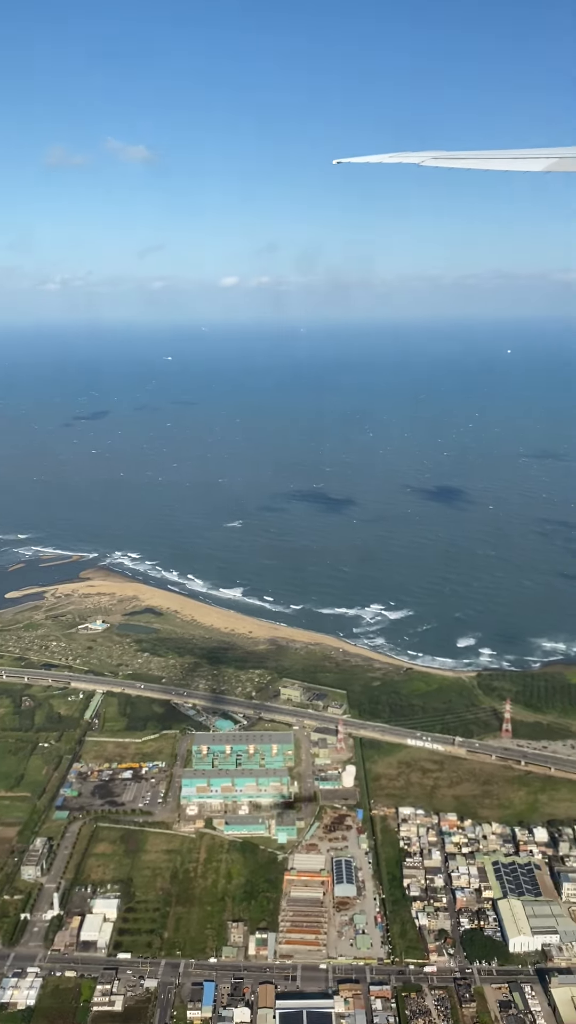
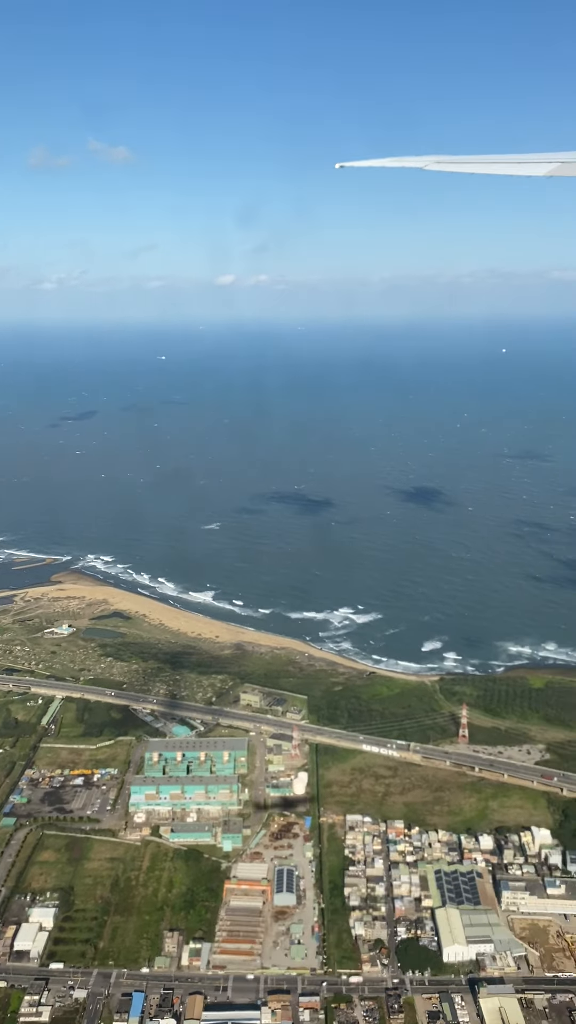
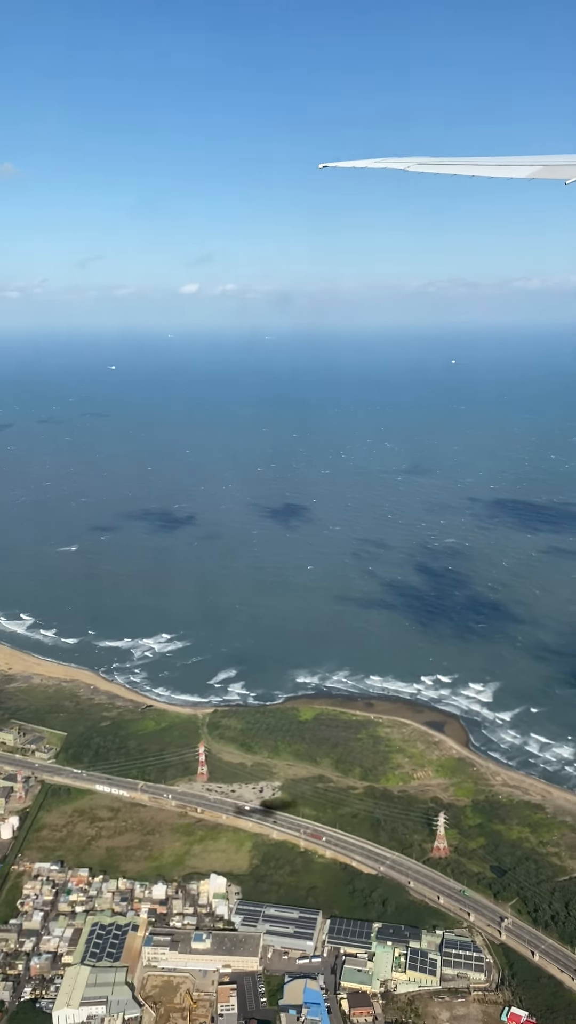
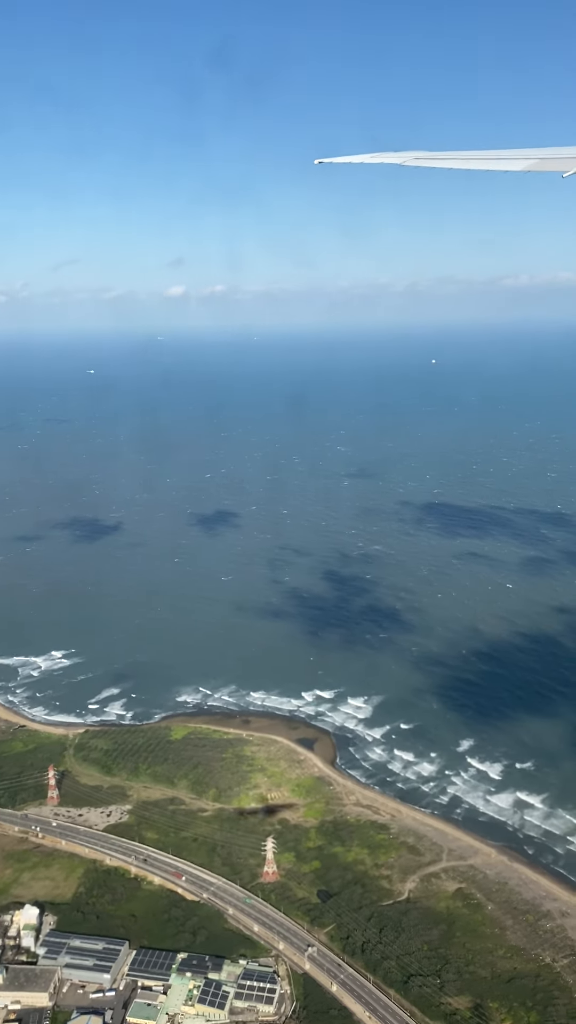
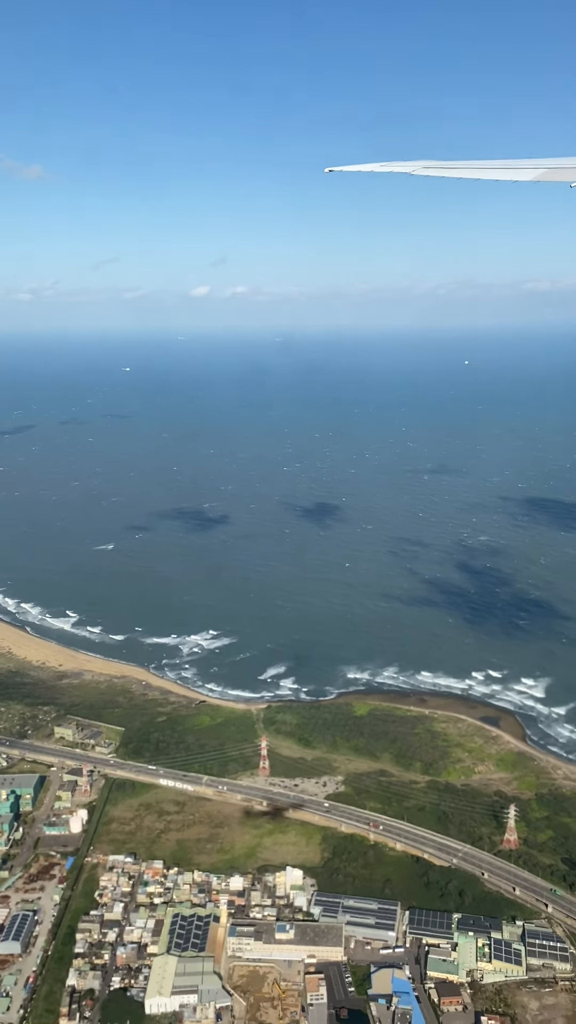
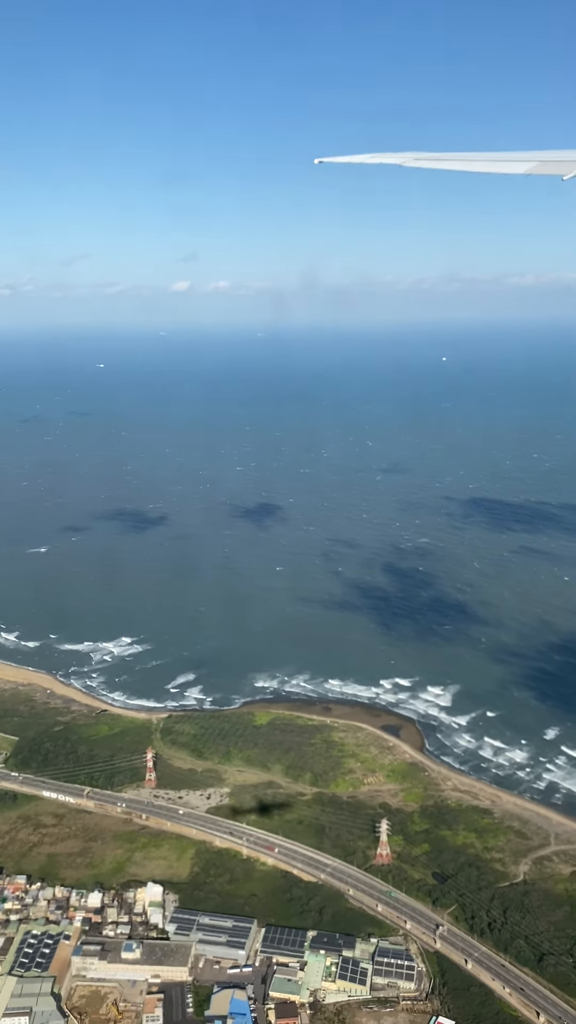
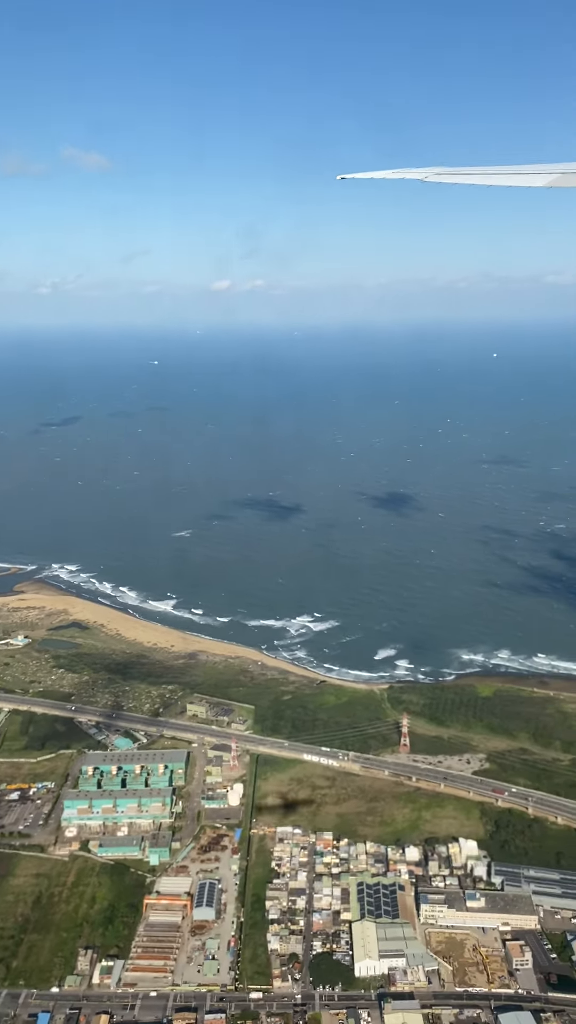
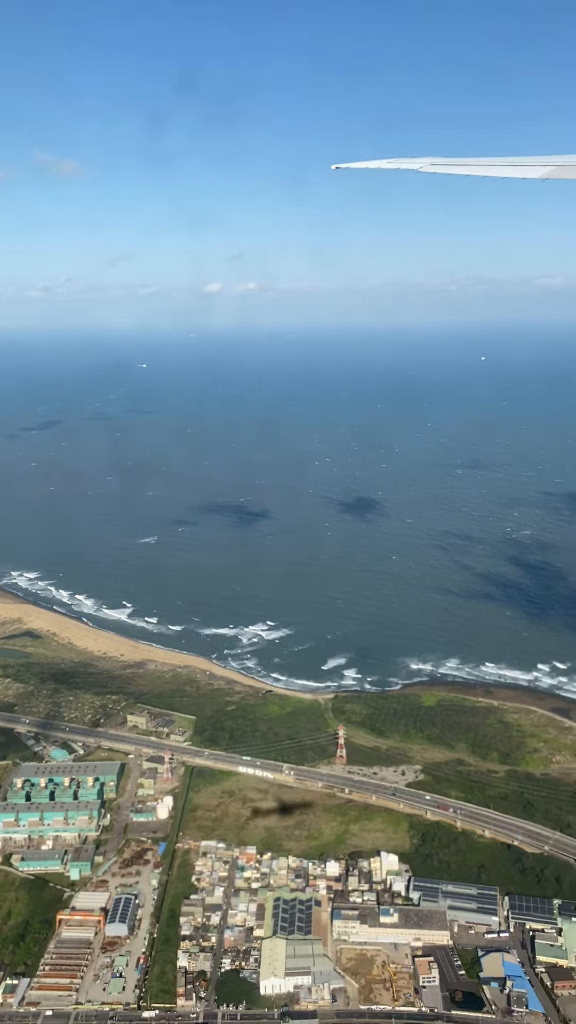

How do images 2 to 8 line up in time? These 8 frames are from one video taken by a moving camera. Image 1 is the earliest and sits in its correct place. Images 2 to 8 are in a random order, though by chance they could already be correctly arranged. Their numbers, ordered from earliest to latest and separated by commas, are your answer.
2, 7, 8, 5, 3, 6, 4
